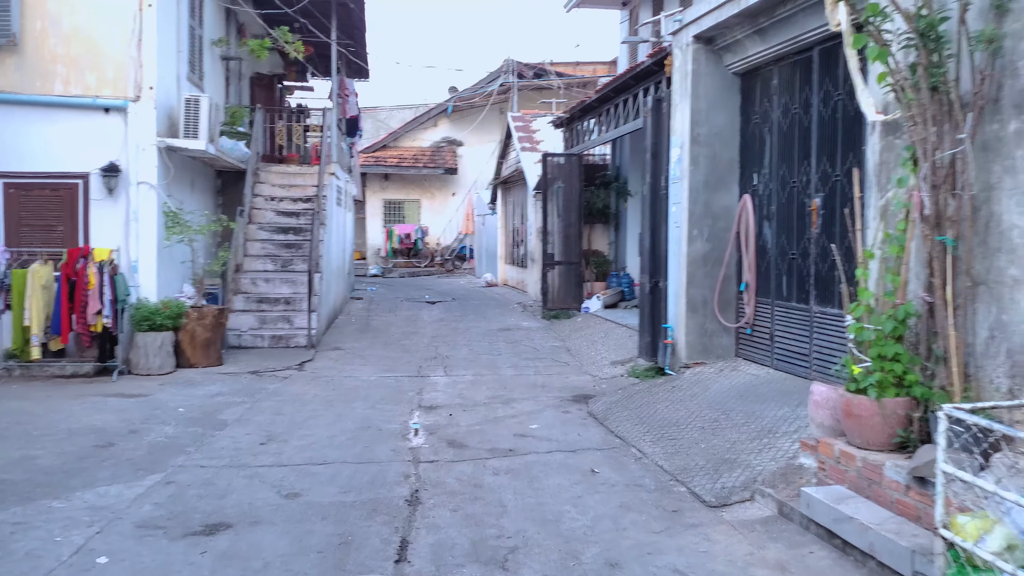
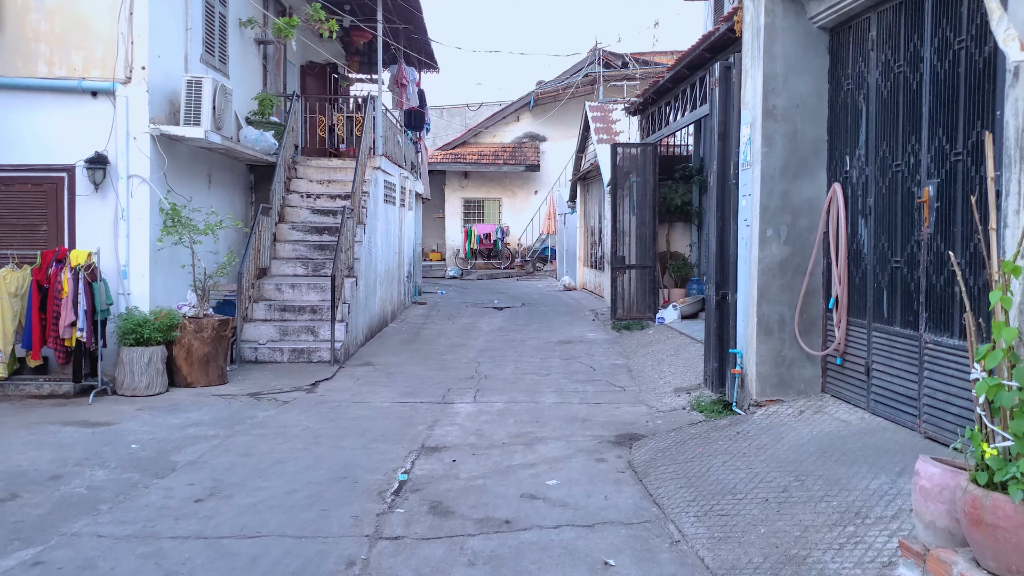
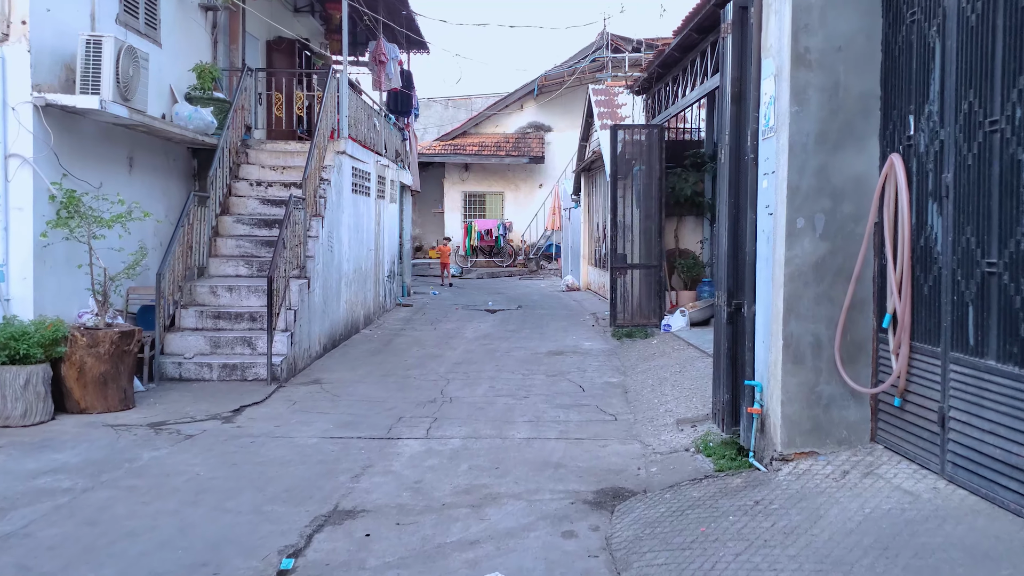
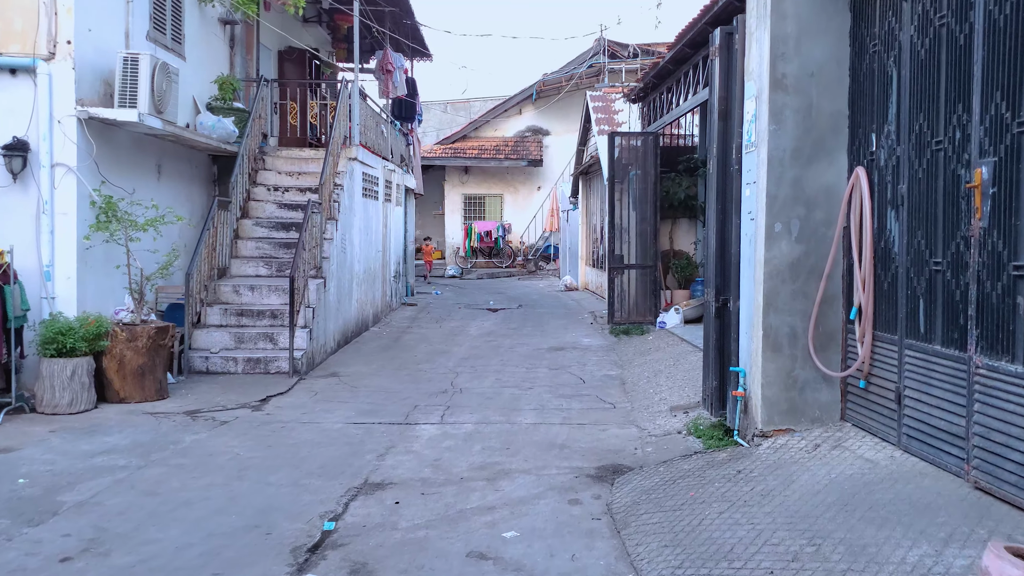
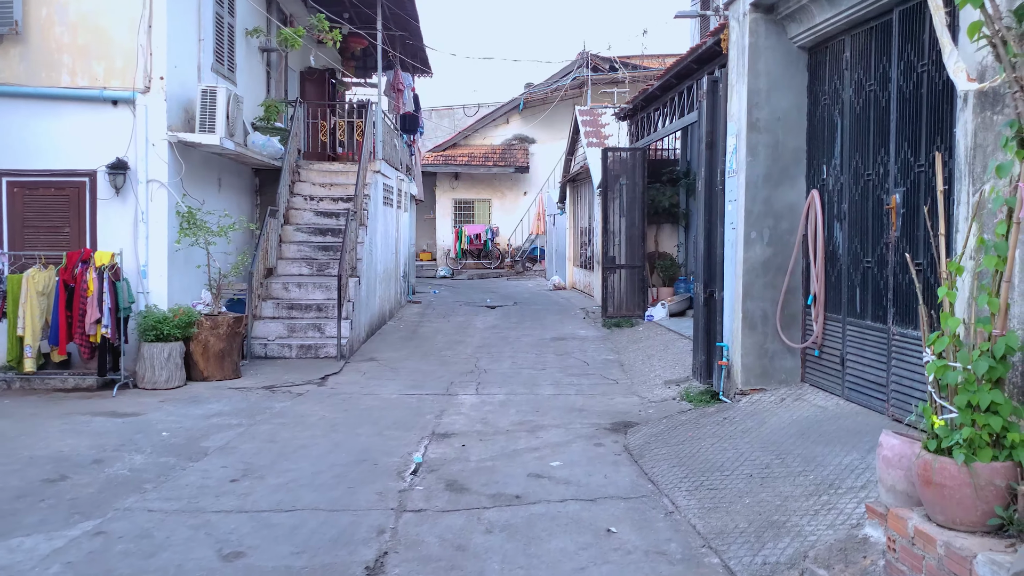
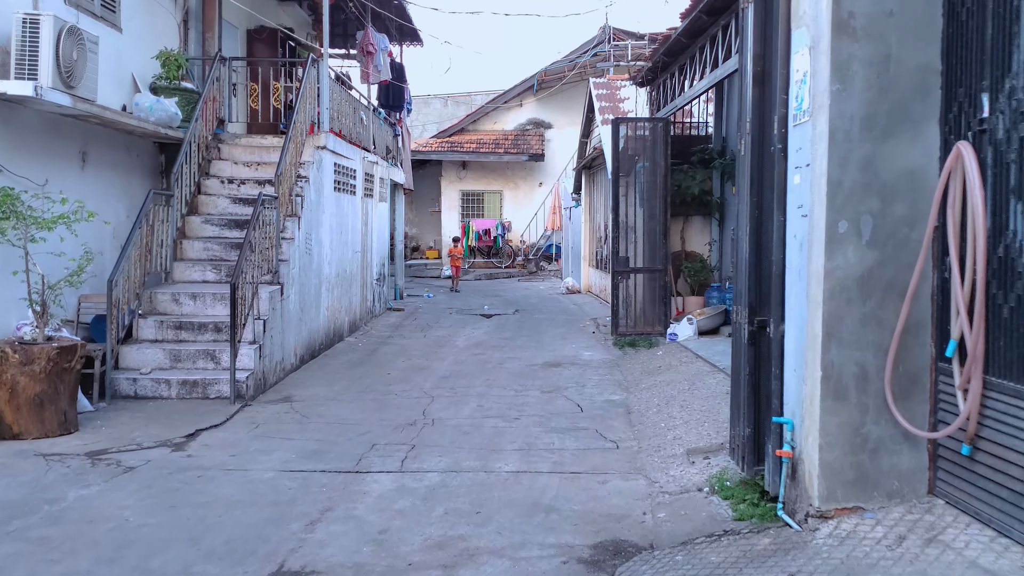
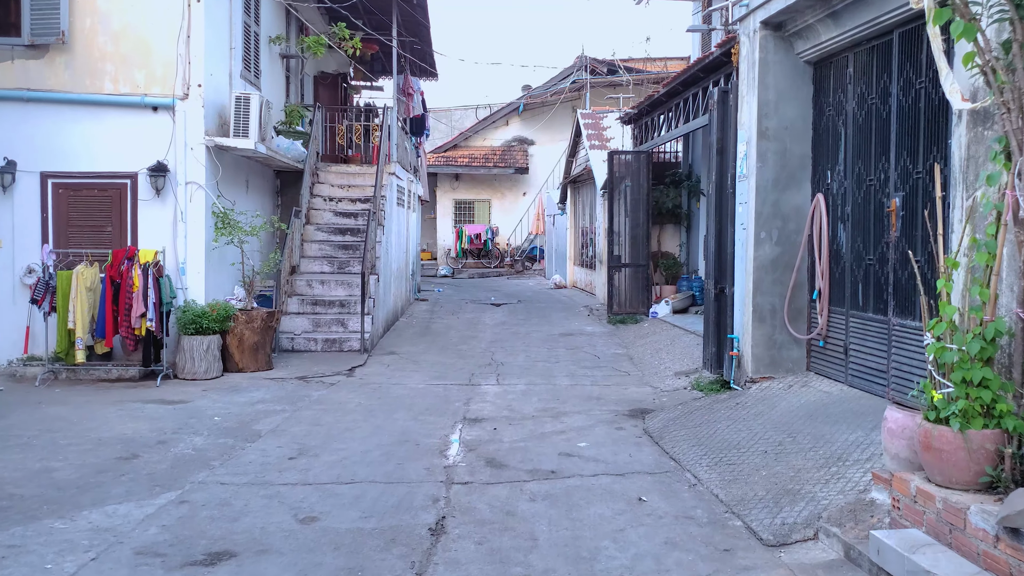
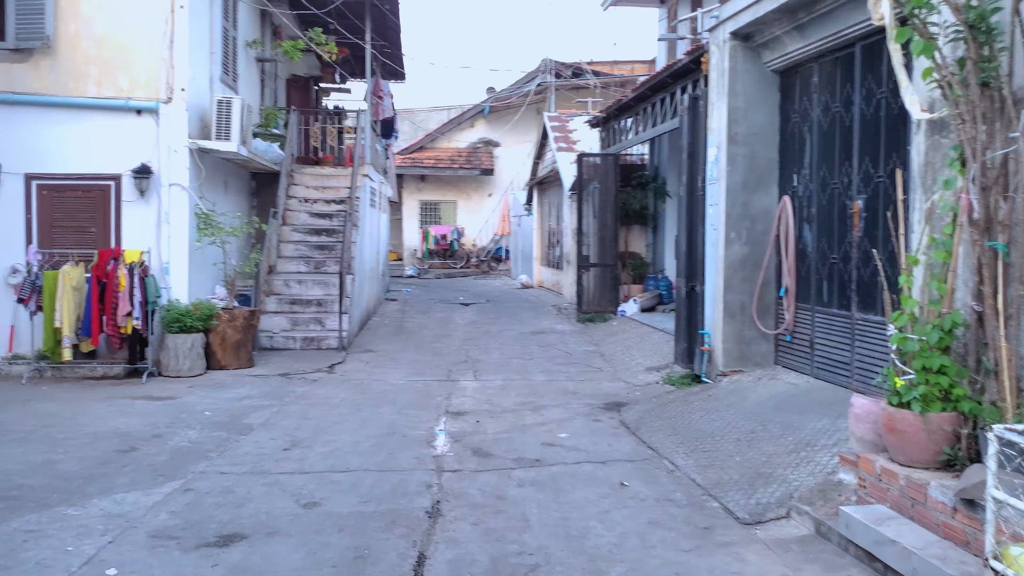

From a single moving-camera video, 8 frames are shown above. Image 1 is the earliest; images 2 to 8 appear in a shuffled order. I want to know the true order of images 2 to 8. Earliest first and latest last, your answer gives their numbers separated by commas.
8, 7, 5, 2, 4, 3, 6
